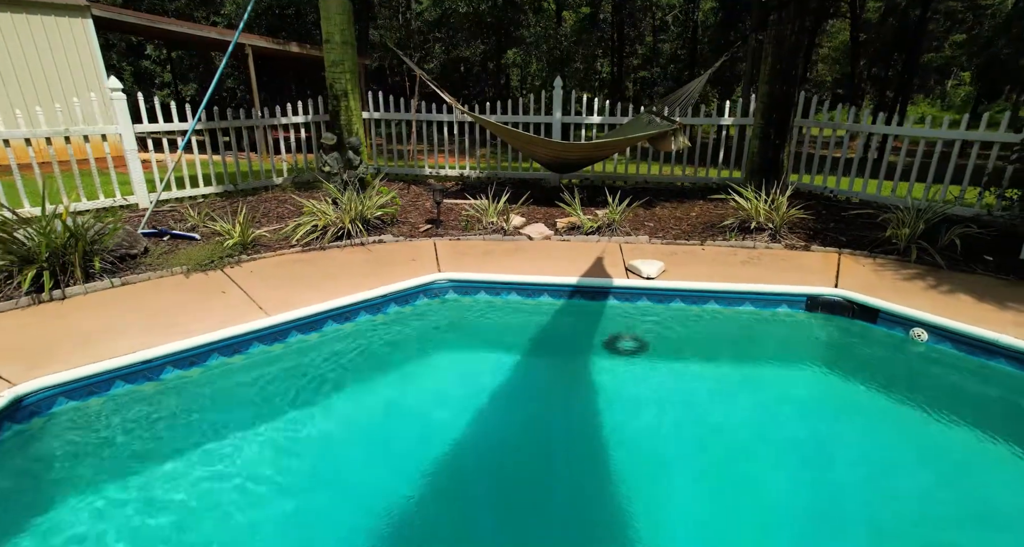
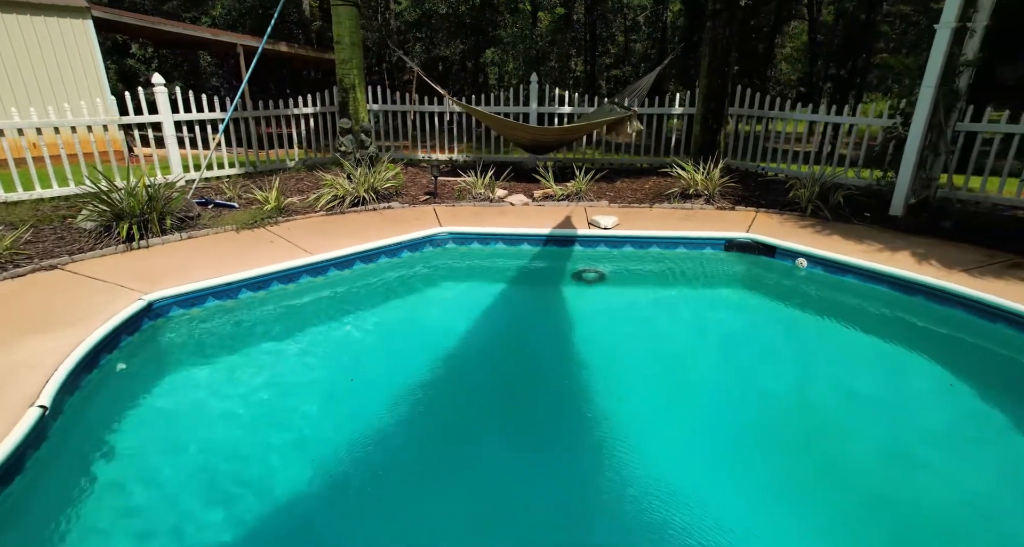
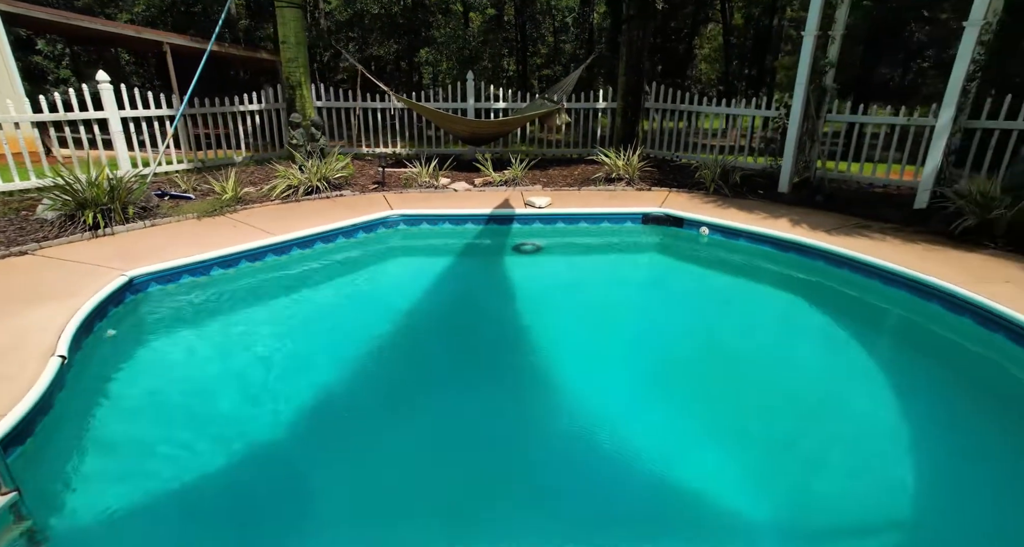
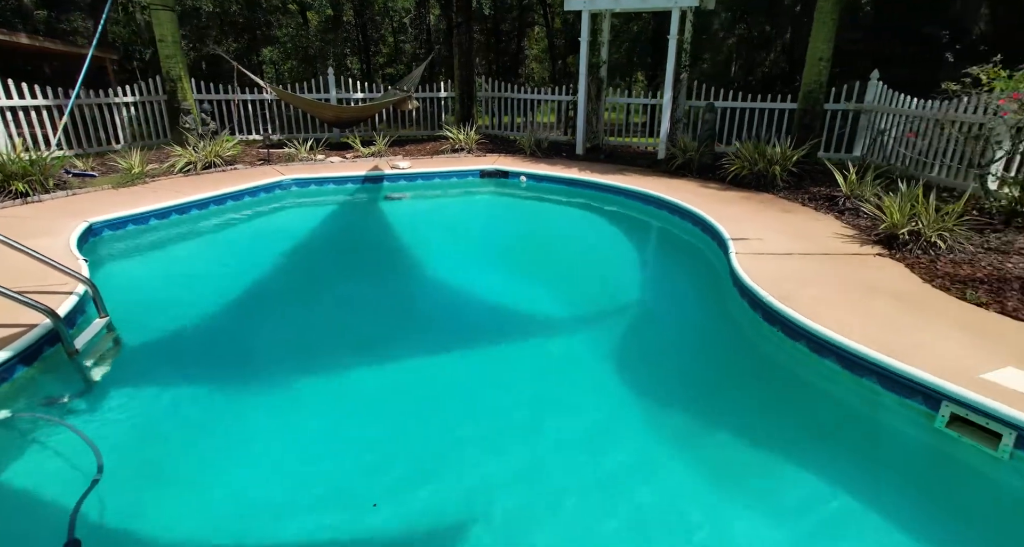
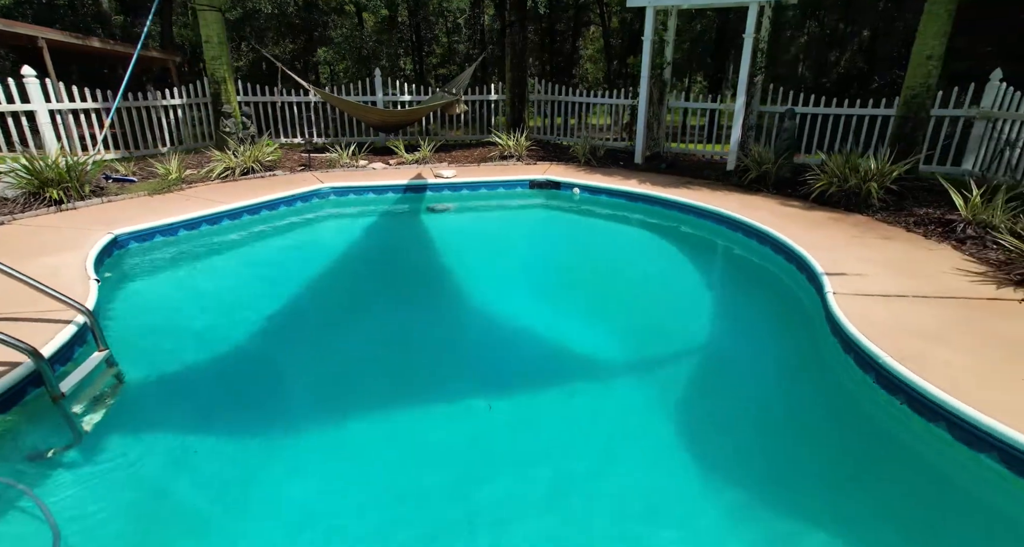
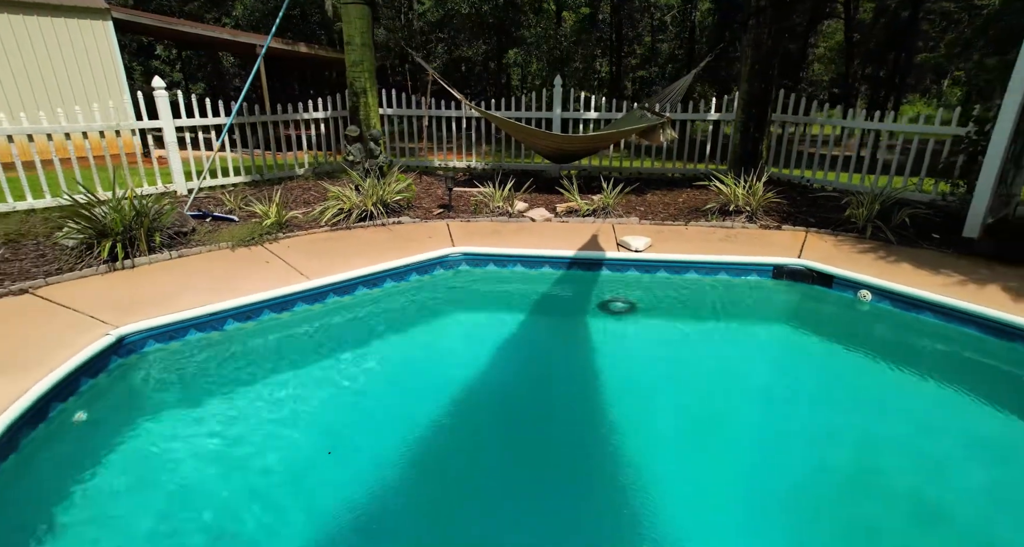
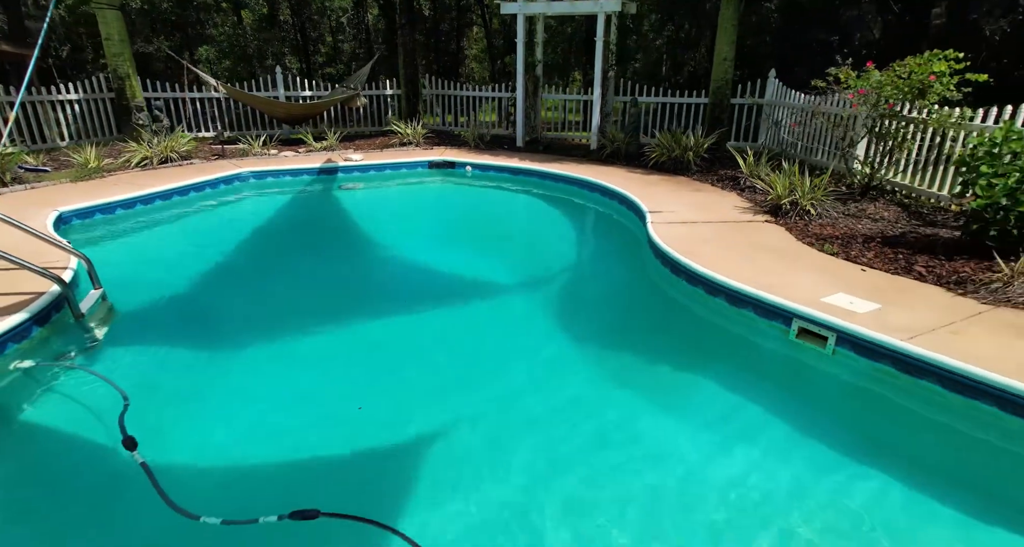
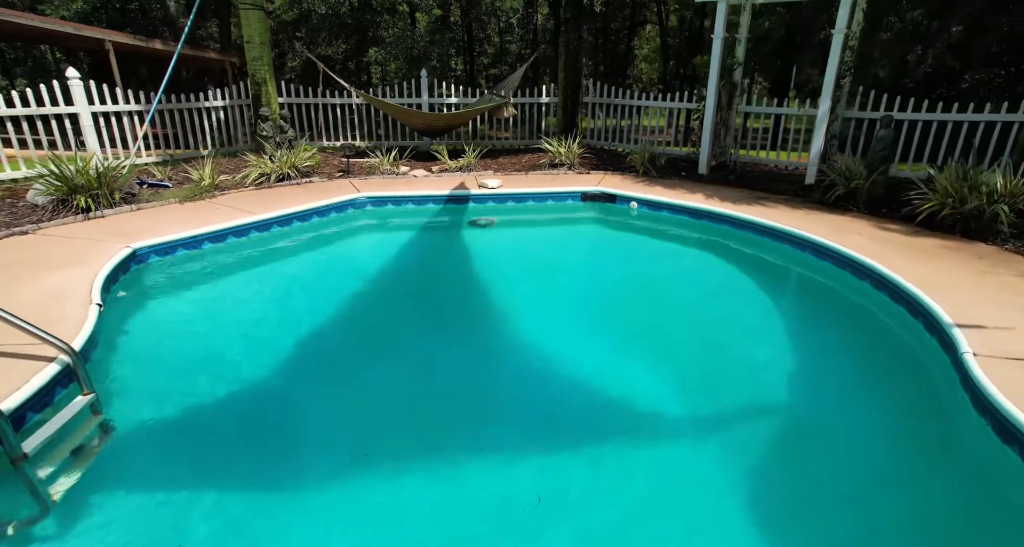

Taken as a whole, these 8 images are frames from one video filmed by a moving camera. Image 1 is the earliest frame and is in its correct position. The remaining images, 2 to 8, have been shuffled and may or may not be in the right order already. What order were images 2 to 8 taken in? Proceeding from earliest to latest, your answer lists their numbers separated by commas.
6, 2, 3, 8, 5, 4, 7
